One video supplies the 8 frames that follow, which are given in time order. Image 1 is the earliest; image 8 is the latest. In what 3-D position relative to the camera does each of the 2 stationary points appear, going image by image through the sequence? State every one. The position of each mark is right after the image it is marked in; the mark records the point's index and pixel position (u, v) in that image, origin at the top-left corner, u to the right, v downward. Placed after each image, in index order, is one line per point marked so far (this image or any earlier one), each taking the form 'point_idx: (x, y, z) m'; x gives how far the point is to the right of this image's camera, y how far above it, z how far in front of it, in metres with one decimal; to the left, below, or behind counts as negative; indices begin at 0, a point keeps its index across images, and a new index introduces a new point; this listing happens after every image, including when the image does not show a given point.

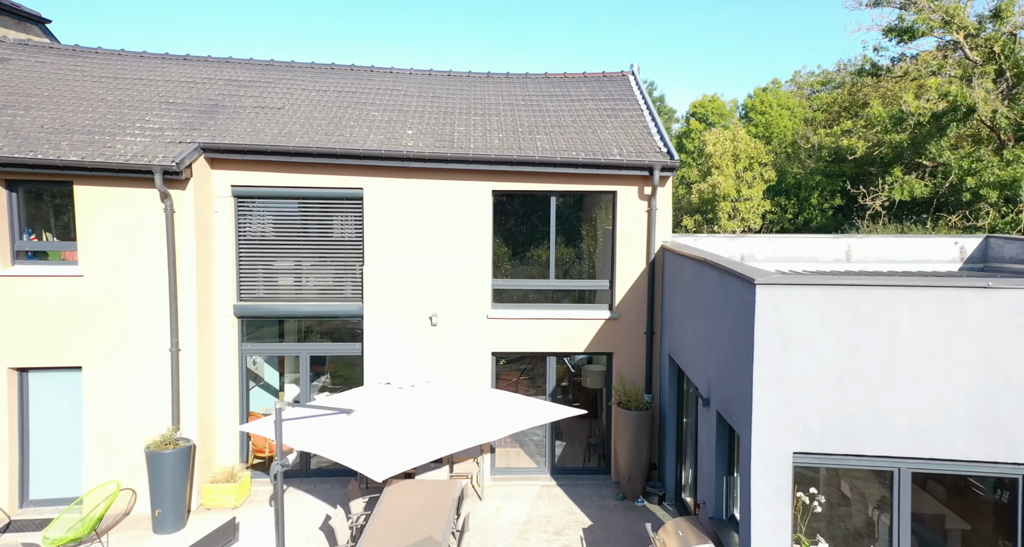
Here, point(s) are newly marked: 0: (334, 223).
0: (-1.8, +0.5, +7.4) m
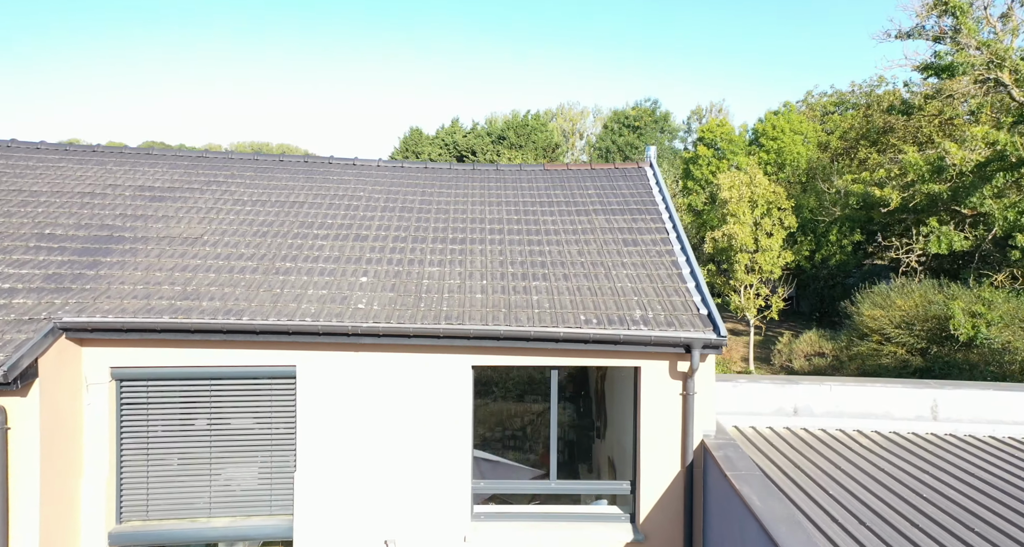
0: (-1.9, -1.0, +5.5) m
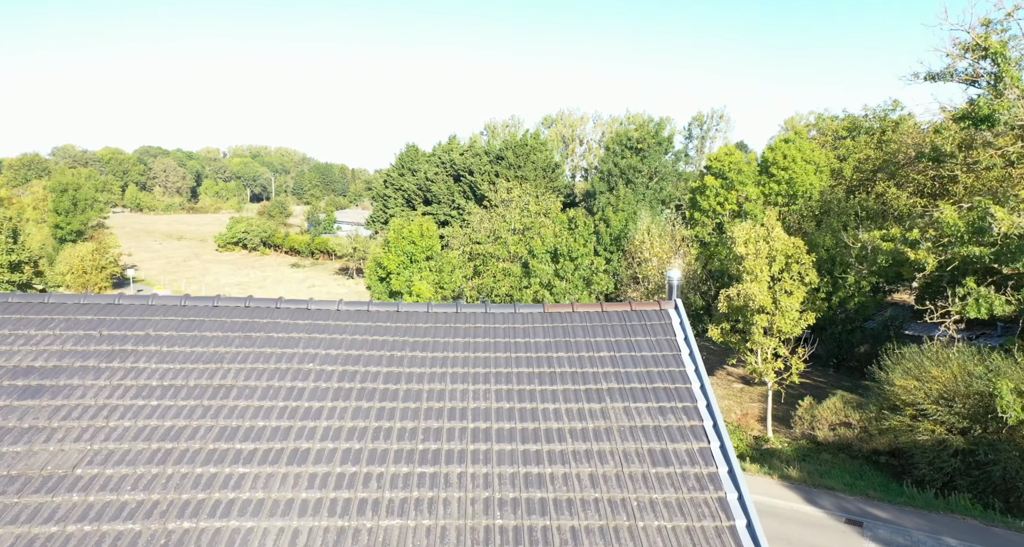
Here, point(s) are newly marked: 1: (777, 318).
0: (-2.0, -2.6, +3.7) m
1: (+6.7, -1.1, +18.5) m
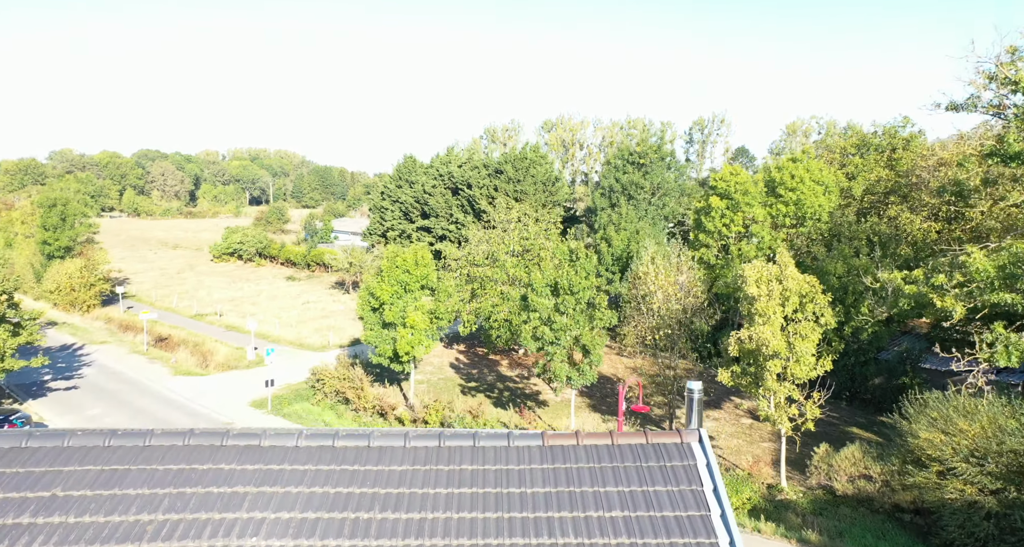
0: (-2.0, -3.5, +2.6) m
1: (+6.7, -2.1, +17.4) m
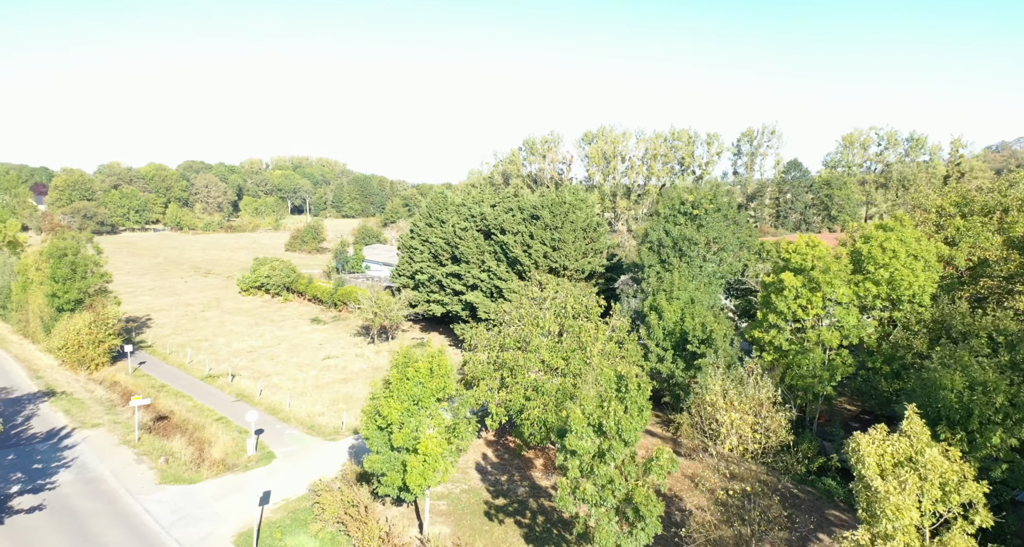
0: (-2.3, -6.7, -1.9) m
1: (+7.2, -5.3, +12.5) m
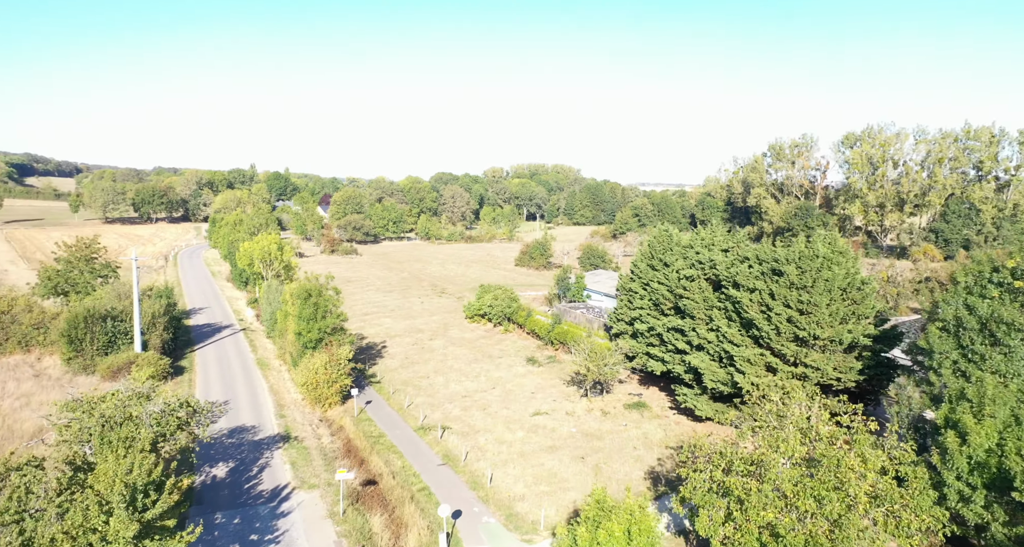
0: (-4.9, -9.9, -6.3) m
1: (+8.6, -8.4, +4.3) m
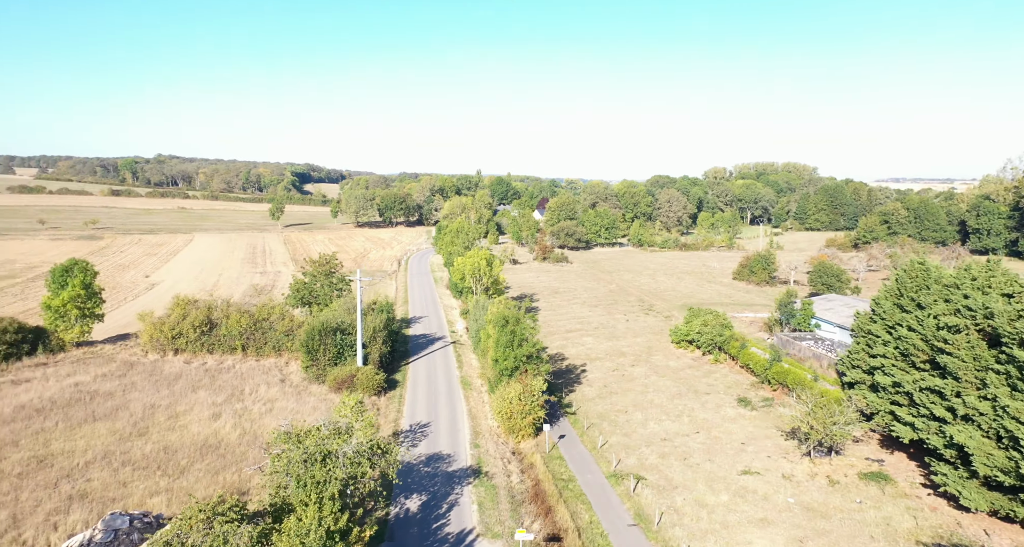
0: (-9.6, -12.3, -8.4) m
1: (+6.5, -10.6, -2.6) m
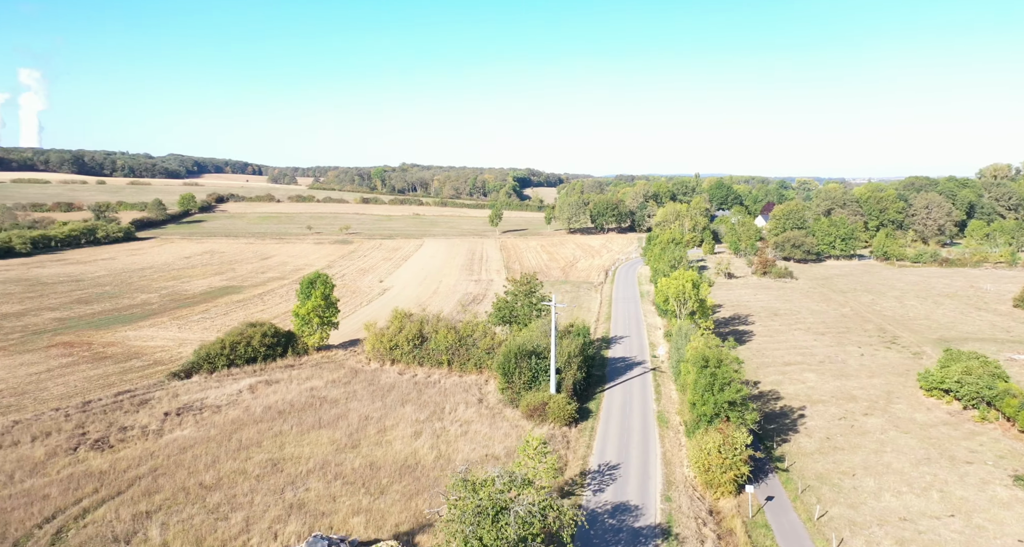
0: (-14.5, -14.2, -9.3) m
1: (+2.6, -12.4, -8.5) m
